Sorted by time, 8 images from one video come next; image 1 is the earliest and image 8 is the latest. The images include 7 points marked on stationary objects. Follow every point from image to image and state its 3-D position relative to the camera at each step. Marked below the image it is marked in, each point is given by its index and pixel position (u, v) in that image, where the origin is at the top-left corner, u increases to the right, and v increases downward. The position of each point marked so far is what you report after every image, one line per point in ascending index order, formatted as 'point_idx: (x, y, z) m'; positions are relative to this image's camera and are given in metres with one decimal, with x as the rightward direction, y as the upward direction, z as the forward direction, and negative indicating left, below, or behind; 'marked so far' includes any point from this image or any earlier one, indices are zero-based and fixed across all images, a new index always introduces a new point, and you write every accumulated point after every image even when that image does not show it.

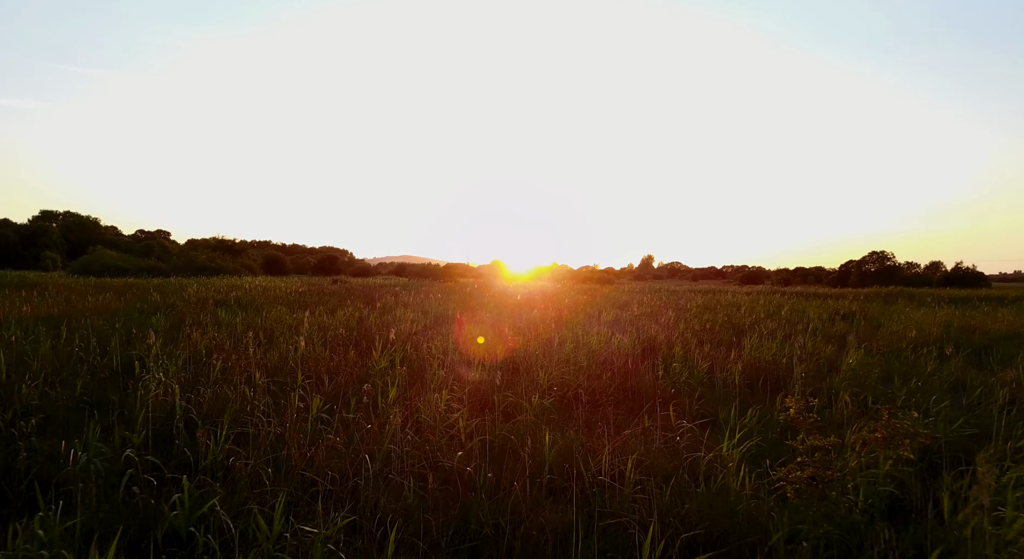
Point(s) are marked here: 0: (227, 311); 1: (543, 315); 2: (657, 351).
0: (-4.7, -0.5, +9.1) m
1: (+0.7, -0.7, +11.9) m
2: (+1.5, -0.8, +5.9) m
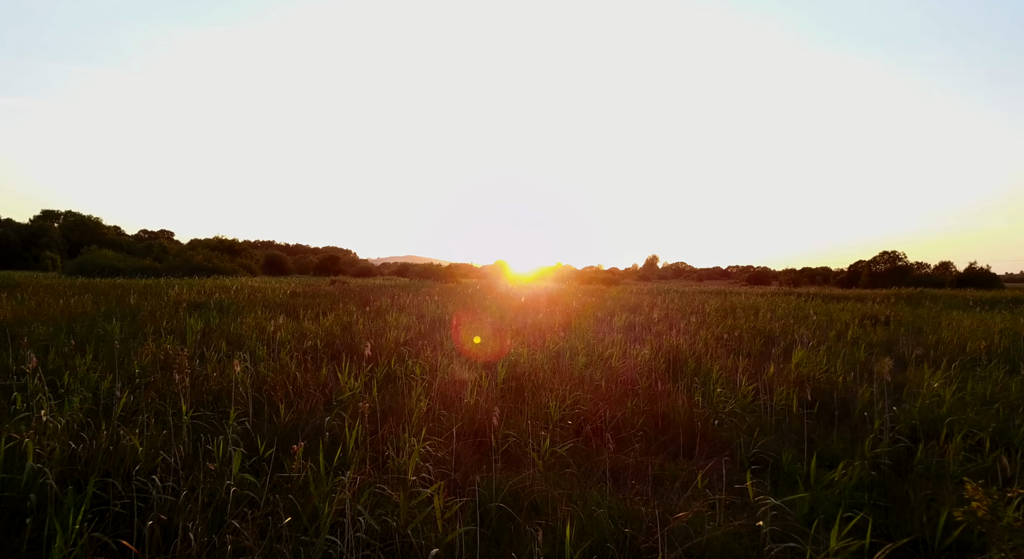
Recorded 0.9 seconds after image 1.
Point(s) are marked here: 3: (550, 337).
0: (-4.7, -0.5, +8.3) m
1: (+0.7, -0.7, +11.1) m
2: (+1.5, -0.8, +5.0) m
3: (+0.4, -0.7, +7.2) m
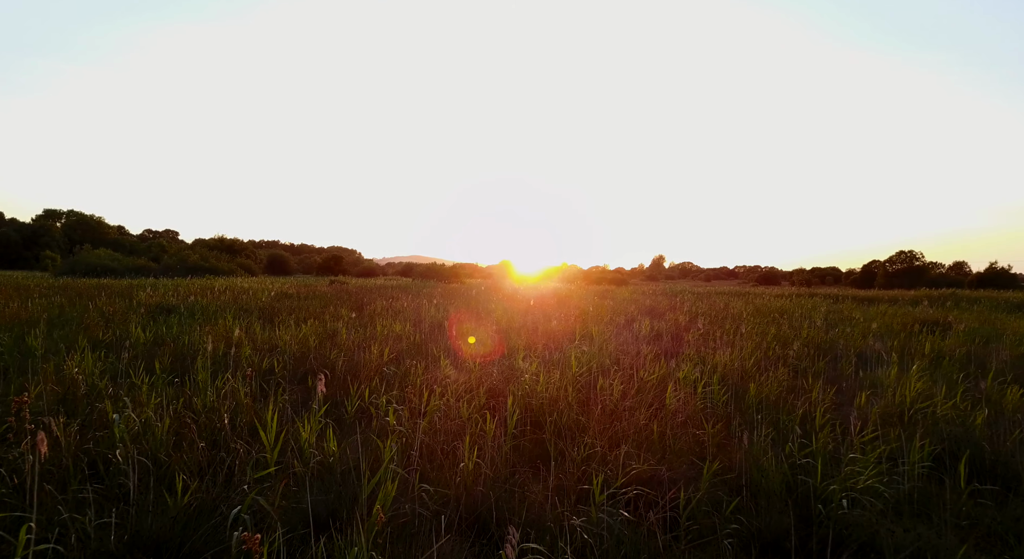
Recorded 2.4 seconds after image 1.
0: (-4.5, -0.6, +7.1) m
1: (+0.9, -0.7, +9.9) m
2: (+1.6, -0.8, +3.8) m
3: (+0.6, -0.8, +6.0) m
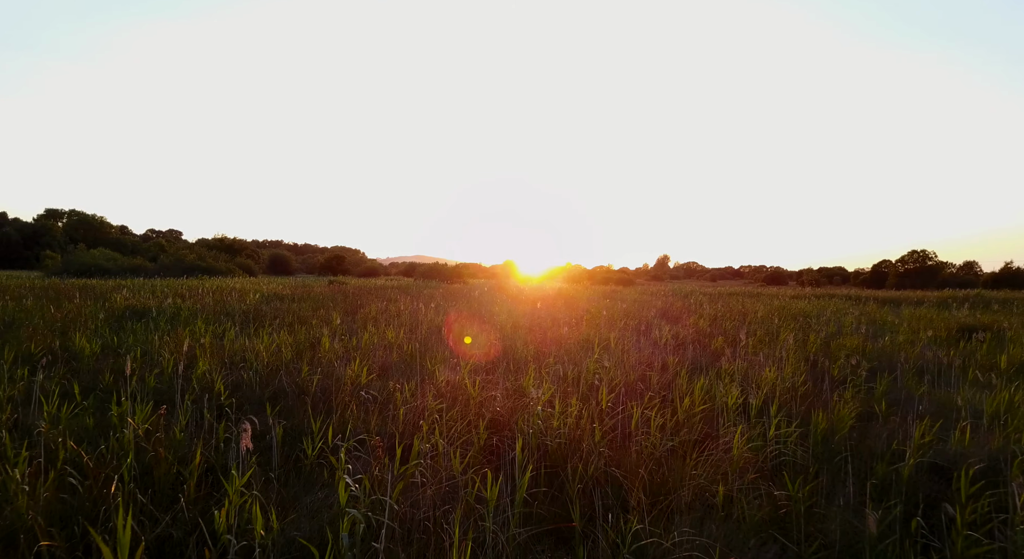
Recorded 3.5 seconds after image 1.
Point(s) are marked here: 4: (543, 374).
0: (-4.5, -0.6, +6.3) m
1: (+1.0, -0.7, +9.1) m
2: (+1.7, -0.8, +3.0) m
3: (+0.6, -0.8, +5.1) m
4: (+0.2, -0.8, +4.5) m
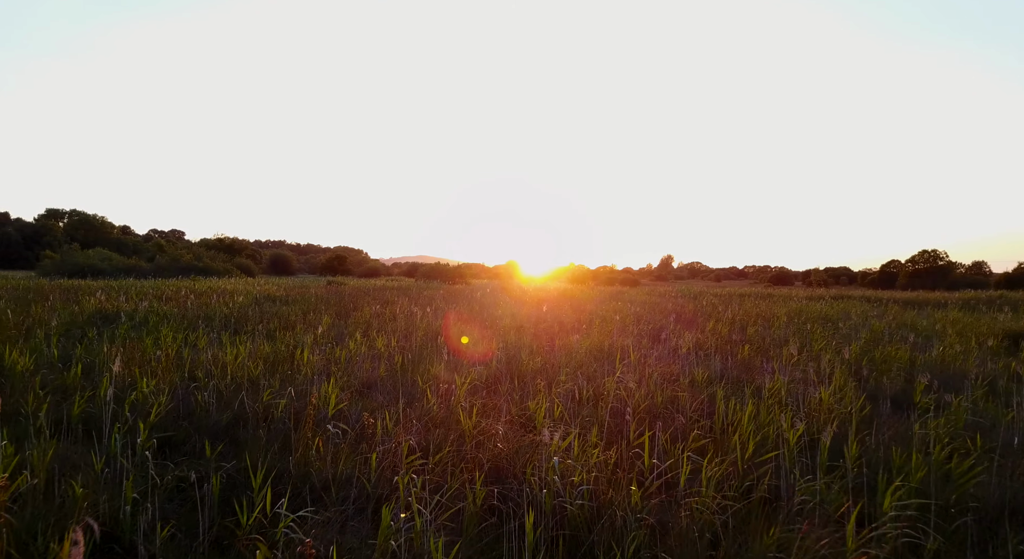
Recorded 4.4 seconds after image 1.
0: (-4.4, -0.6, +5.6) m
1: (+1.0, -0.8, +8.3) m
2: (+1.7, -0.8, +2.3) m
3: (+0.7, -0.8, +4.4) m
4: (+0.3, -0.8, +3.8) m
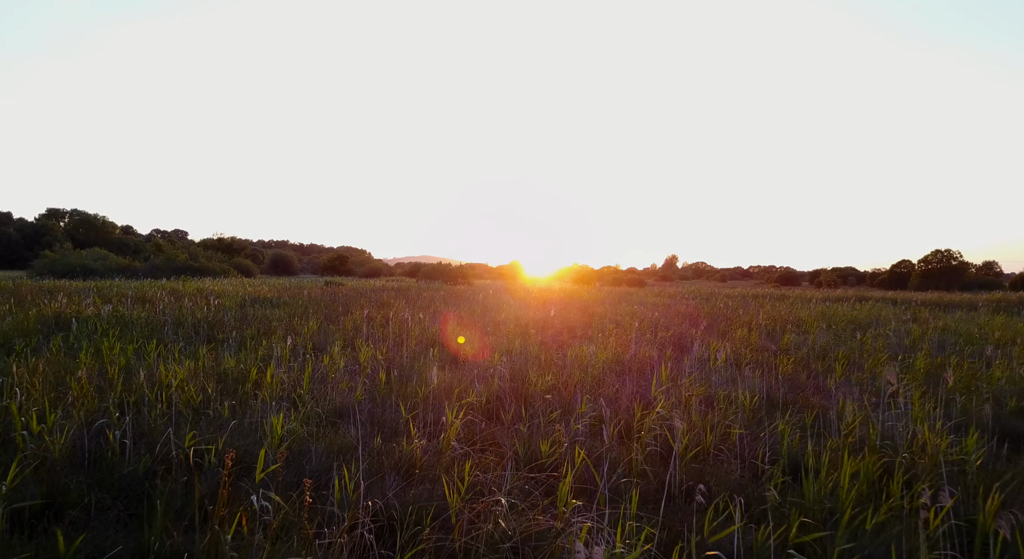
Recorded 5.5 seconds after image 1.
0: (-4.4, -0.6, +4.8) m
1: (+1.1, -0.8, +7.4) m
2: (+1.7, -0.9, +1.4) m
3: (+0.7, -0.8, +3.5) m
4: (+0.3, -0.8, +2.9) m
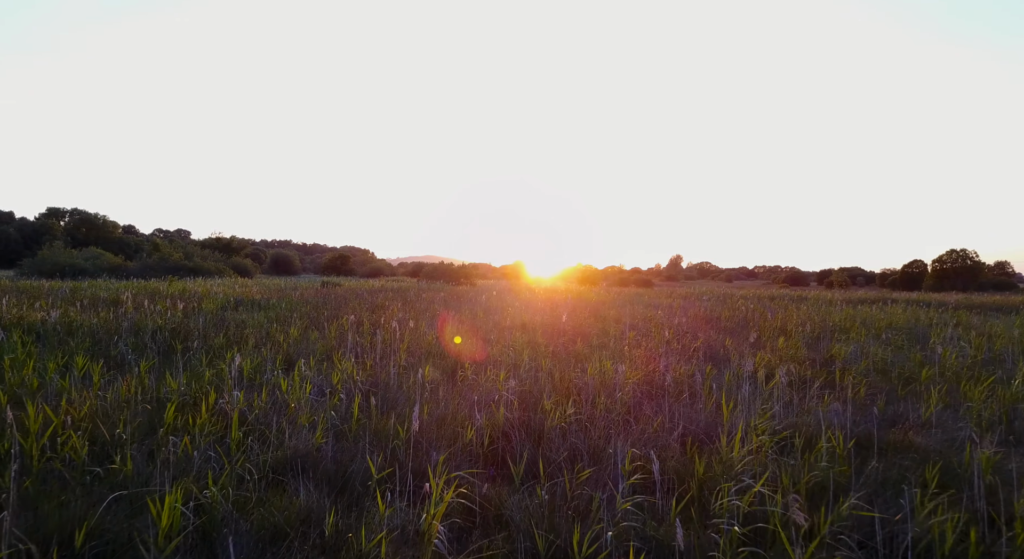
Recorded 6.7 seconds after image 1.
0: (-4.3, -0.6, +3.8) m
1: (+1.2, -0.8, +6.4) m
2: (+1.8, -0.9, +0.4) m
3: (+0.8, -0.8, +2.5) m
4: (+0.4, -0.8, +1.9) m
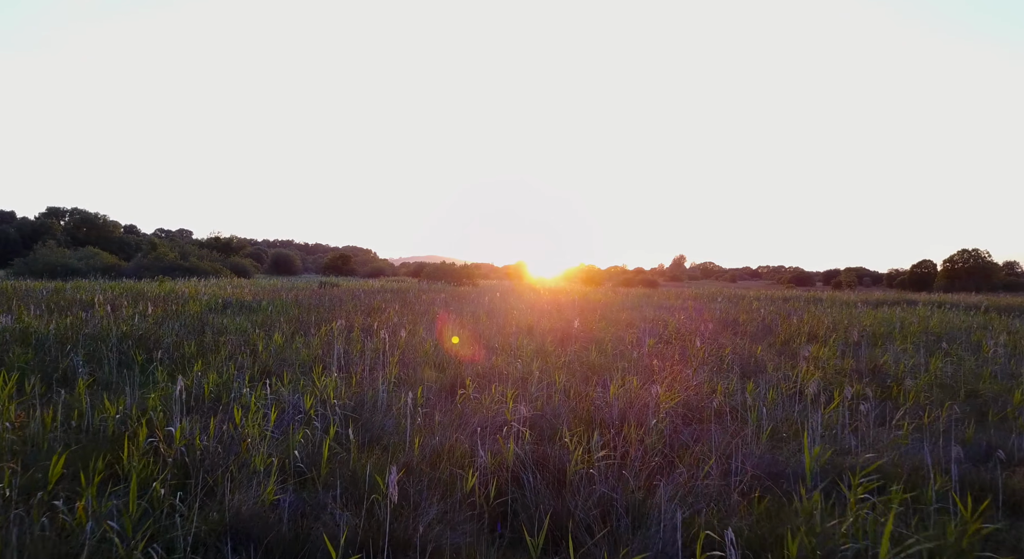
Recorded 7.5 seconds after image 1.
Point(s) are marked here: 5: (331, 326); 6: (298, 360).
0: (-4.2, -0.6, +3.1) m
1: (+1.2, -0.8, +5.7) m
2: (+1.8, -0.9, -0.4) m
3: (+0.8, -0.8, +1.8) m
4: (+0.4, -0.8, +1.1) m
5: (-2.5, -0.7, +7.8) m
6: (-2.0, -0.8, +5.3) m
